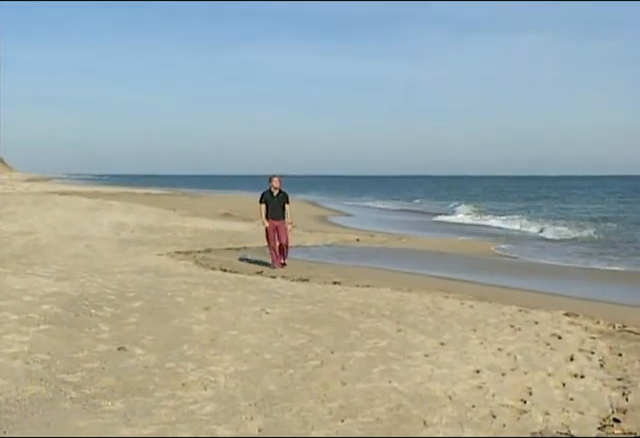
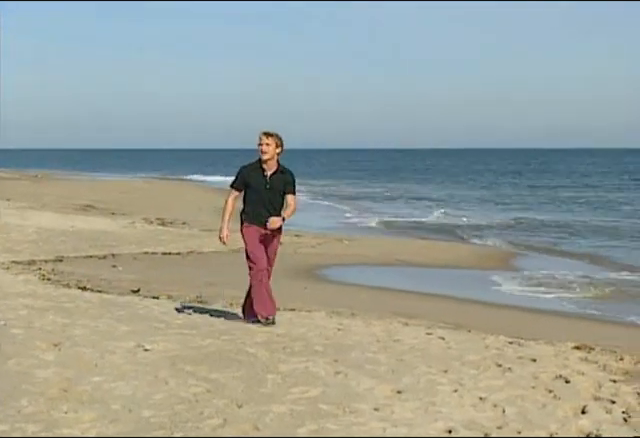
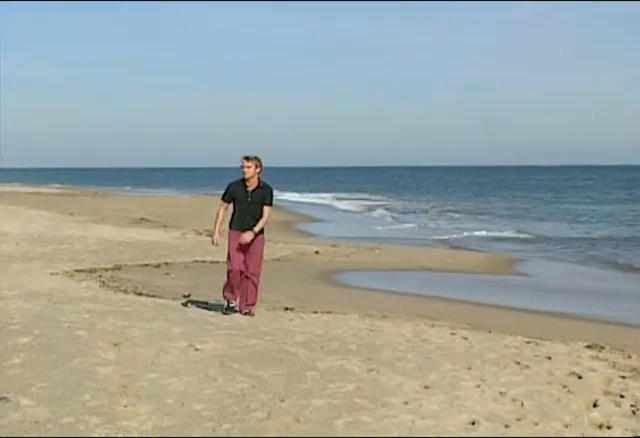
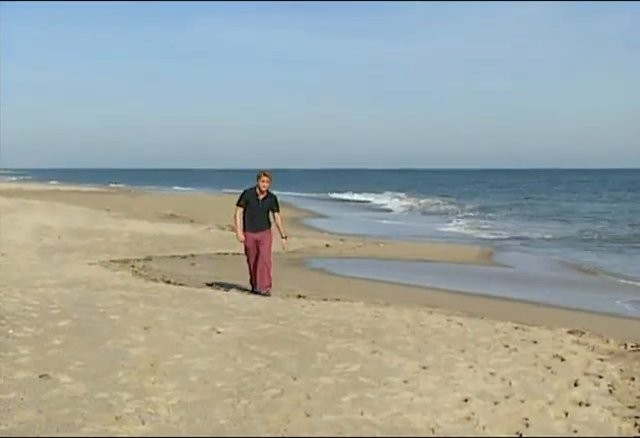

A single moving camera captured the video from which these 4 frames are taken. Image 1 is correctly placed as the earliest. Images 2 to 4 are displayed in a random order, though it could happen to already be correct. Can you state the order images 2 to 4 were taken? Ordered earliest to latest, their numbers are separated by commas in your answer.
4, 3, 2
